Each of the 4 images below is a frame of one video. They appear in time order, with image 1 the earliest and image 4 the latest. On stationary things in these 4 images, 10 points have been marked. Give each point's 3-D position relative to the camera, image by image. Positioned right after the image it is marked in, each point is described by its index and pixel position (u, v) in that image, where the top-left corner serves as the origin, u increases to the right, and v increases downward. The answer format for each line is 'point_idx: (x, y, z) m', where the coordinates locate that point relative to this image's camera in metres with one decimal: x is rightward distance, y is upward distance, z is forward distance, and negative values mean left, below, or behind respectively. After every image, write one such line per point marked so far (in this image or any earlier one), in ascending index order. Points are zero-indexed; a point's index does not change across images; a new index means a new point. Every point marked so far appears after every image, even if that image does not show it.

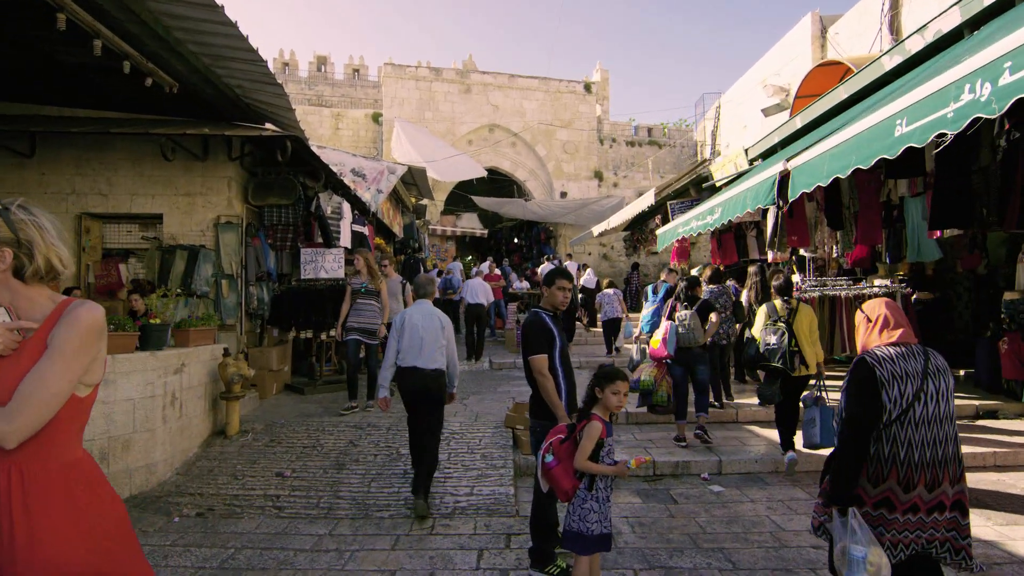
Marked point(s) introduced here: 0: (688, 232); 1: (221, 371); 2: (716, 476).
0: (+2.3, +0.7, +7.3) m
1: (-2.5, -0.7, +4.8) m
2: (+1.6, -1.5, +4.4) m
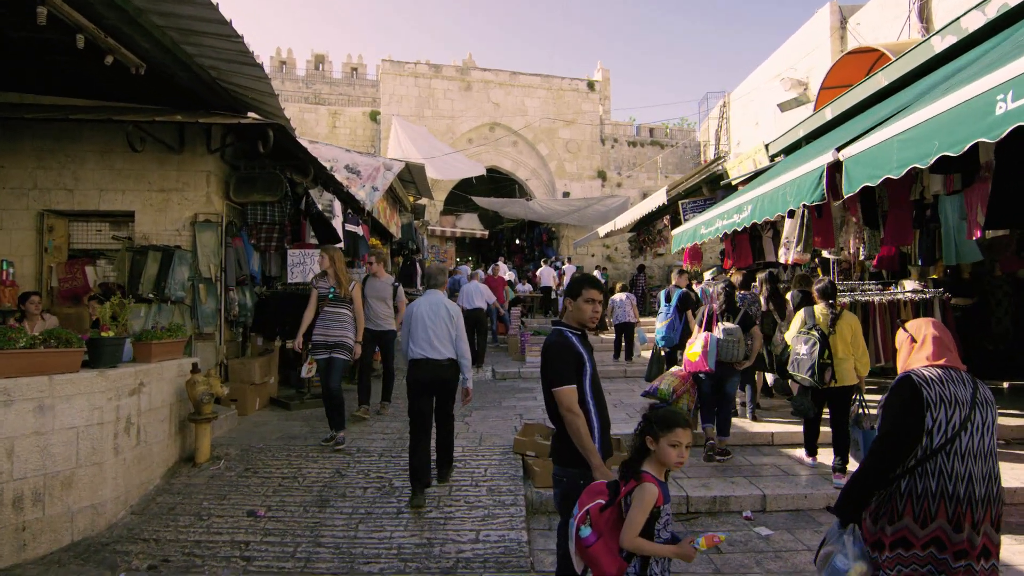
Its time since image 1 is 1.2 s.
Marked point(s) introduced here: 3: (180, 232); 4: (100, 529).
0: (+2.3, +0.7, +6.7) m
1: (-2.4, -0.8, +4.2) m
2: (+1.6, -1.5, +3.8) m
3: (-3.5, +0.6, +6.0) m
4: (-2.4, -1.4, +3.4) m
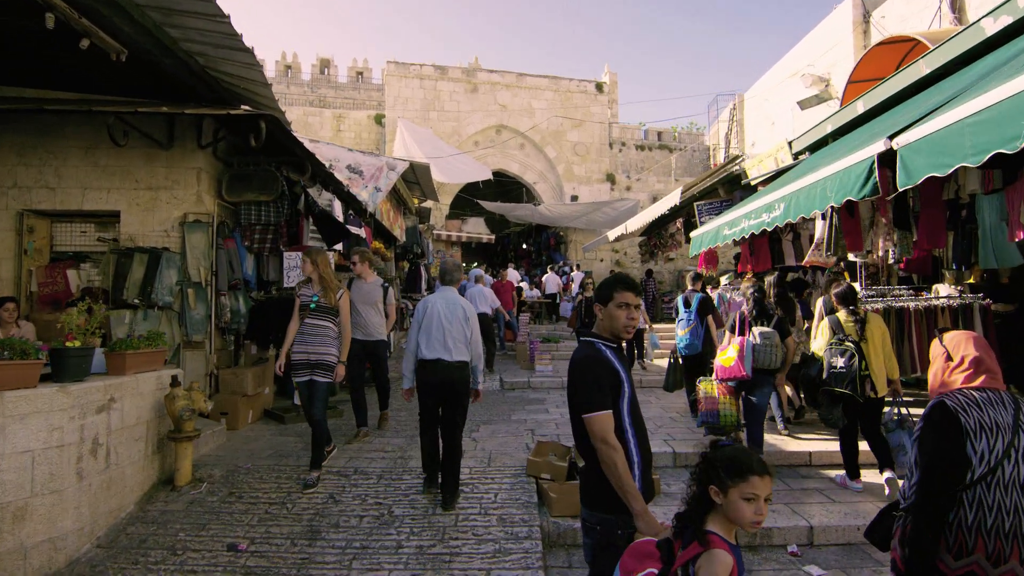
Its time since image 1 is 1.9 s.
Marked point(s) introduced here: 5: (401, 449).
0: (+2.4, +0.6, +6.3) m
1: (-2.3, -0.8, +3.8) m
2: (+1.7, -1.5, +3.3) m
3: (-3.4, +0.5, +5.6) m
4: (-2.4, -1.5, +3.0) m
5: (-0.9, -1.3, +4.7) m
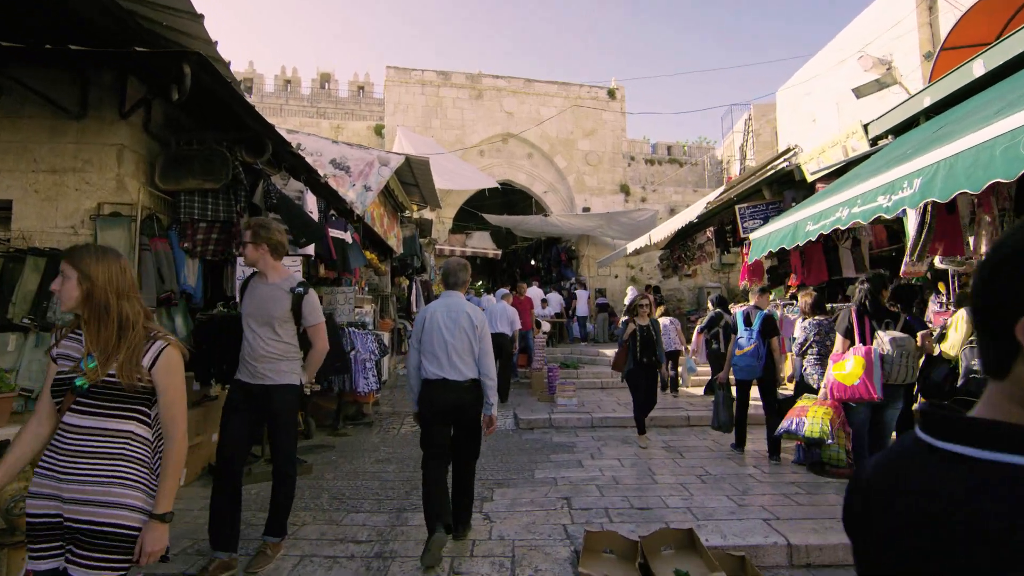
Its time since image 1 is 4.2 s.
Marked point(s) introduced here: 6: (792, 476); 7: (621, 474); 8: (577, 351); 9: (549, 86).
0: (+2.6, +0.5, +4.8) m
1: (-2.1, -0.8, +2.3) m
2: (+1.9, -1.5, +1.8) m
3: (-3.2, +0.4, +4.2) m
4: (-2.2, -1.5, +1.5) m
5: (-0.7, -1.4, +3.2) m
6: (+2.1, -1.4, +4.3) m
7: (+0.9, -1.4, +4.4) m
8: (+1.3, -1.3, +11.3) m
9: (+1.3, +6.8, +19.2) m
